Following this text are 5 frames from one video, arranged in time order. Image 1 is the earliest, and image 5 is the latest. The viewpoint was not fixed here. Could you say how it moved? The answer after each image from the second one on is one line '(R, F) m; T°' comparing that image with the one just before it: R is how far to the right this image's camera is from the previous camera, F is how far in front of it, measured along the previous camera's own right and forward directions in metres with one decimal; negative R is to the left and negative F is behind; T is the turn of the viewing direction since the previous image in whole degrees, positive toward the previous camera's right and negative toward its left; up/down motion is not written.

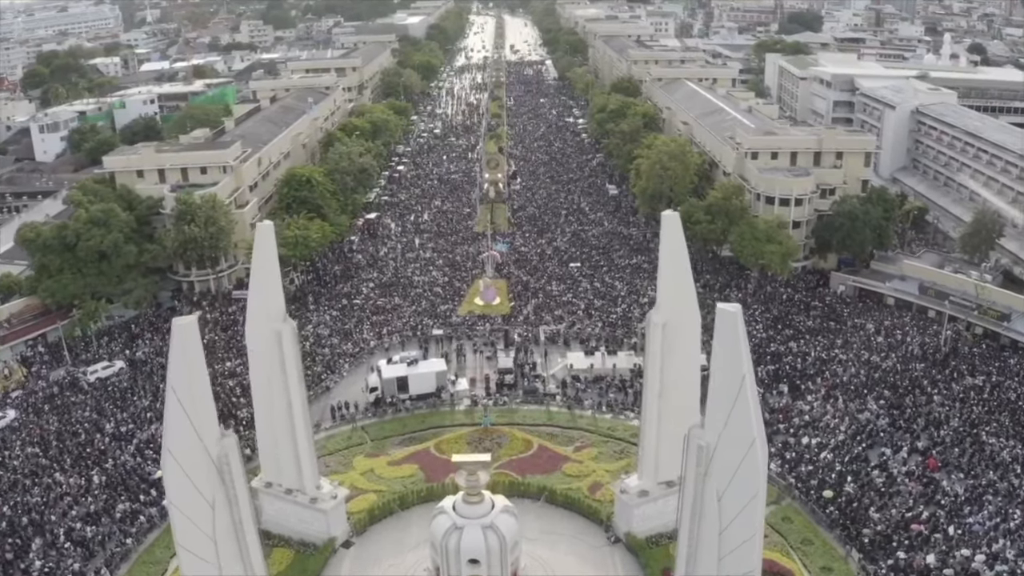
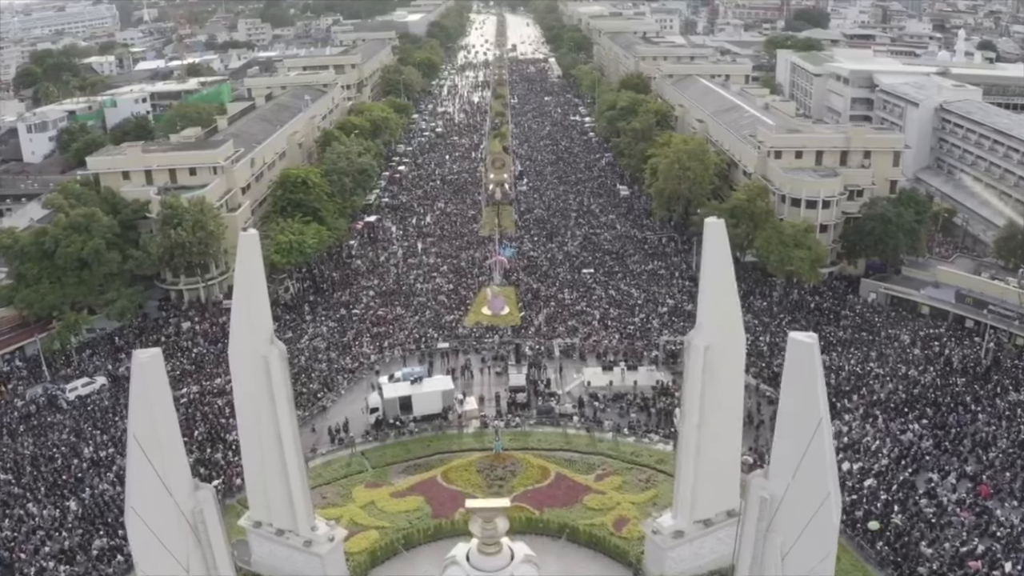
(-0.5, +2.8) m; 0°
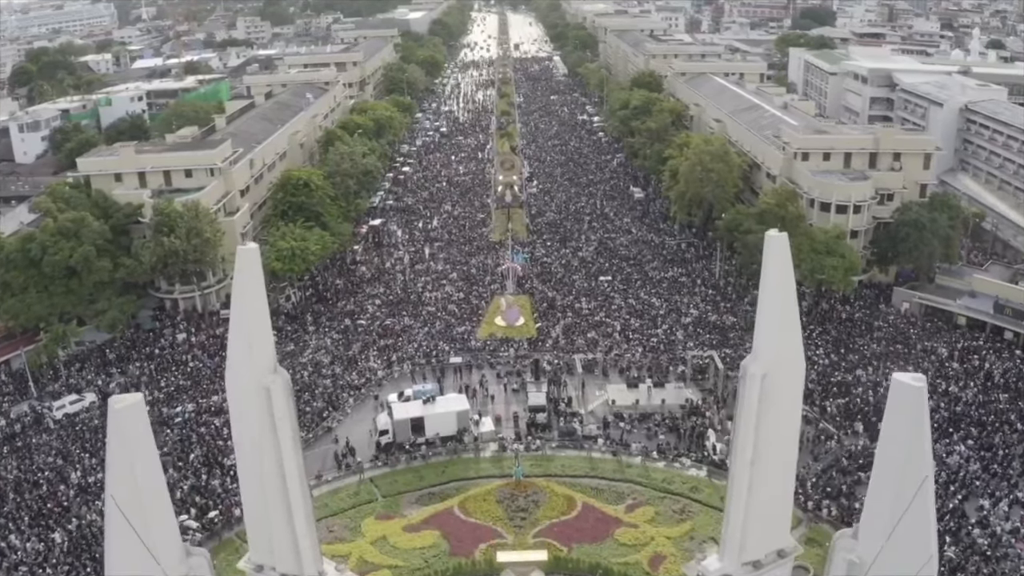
(-0.7, +2.2) m; 0°
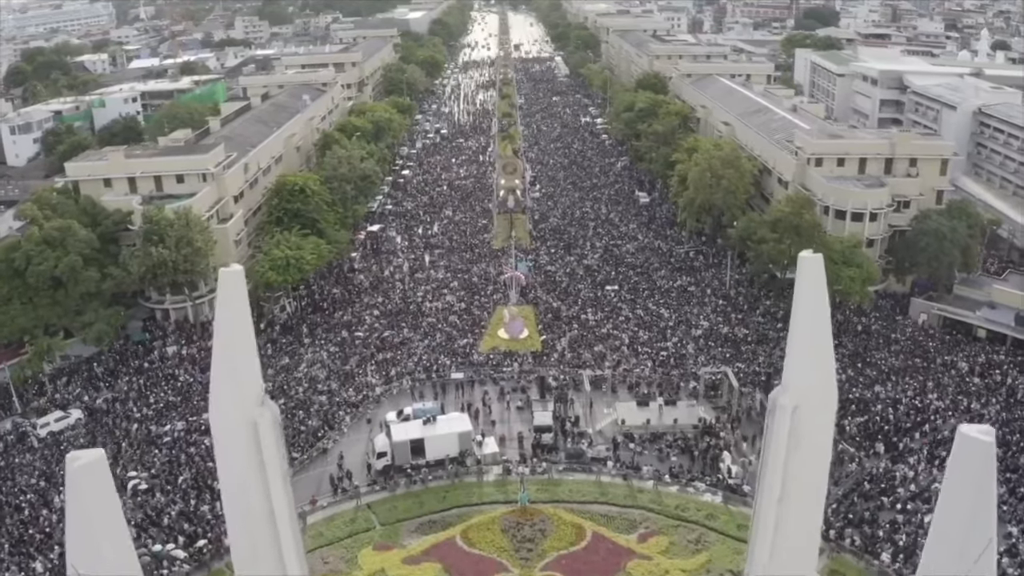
(-0.2, +1.4) m; 0°
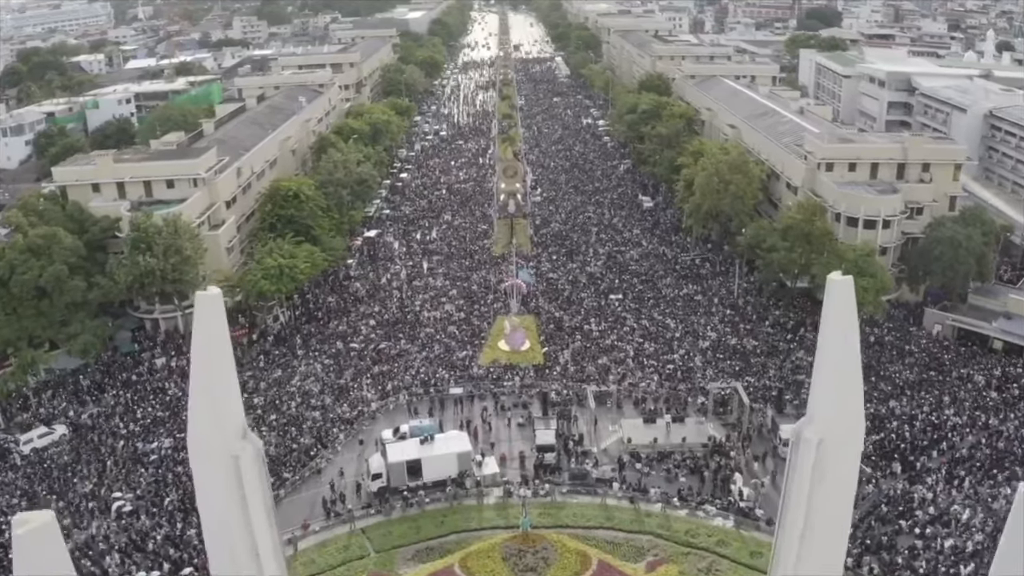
(-0.1, +1.2) m; 0°
